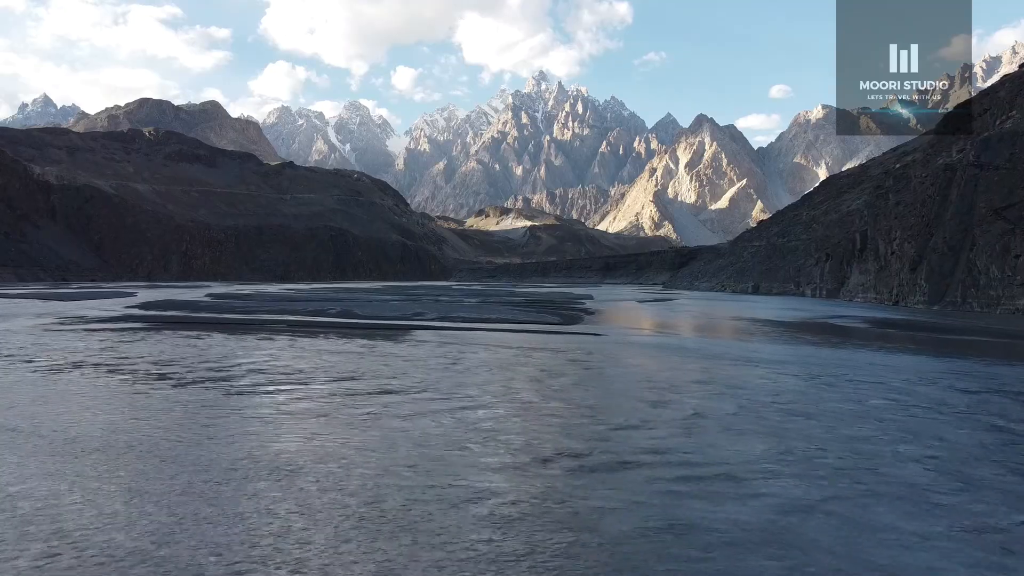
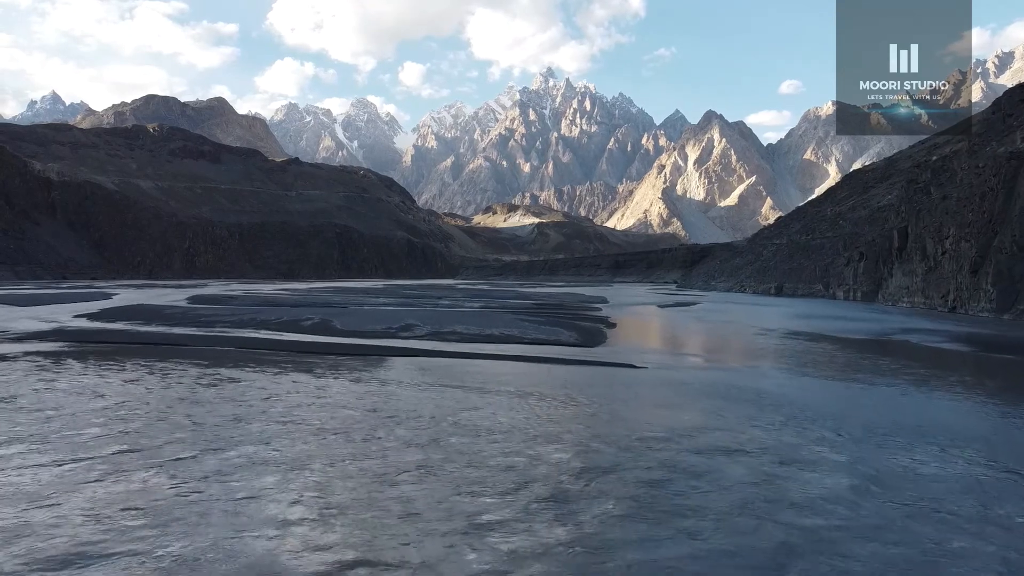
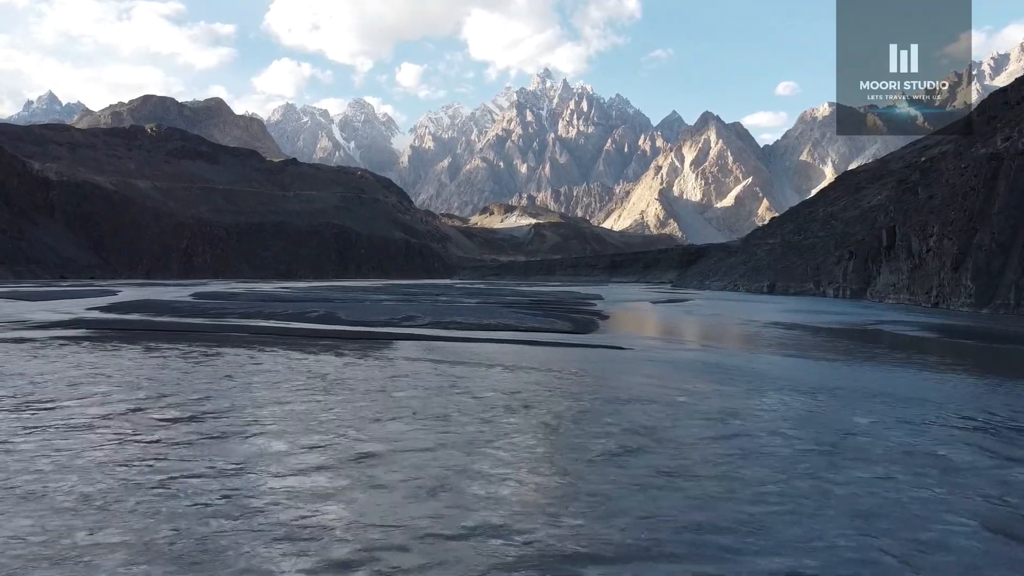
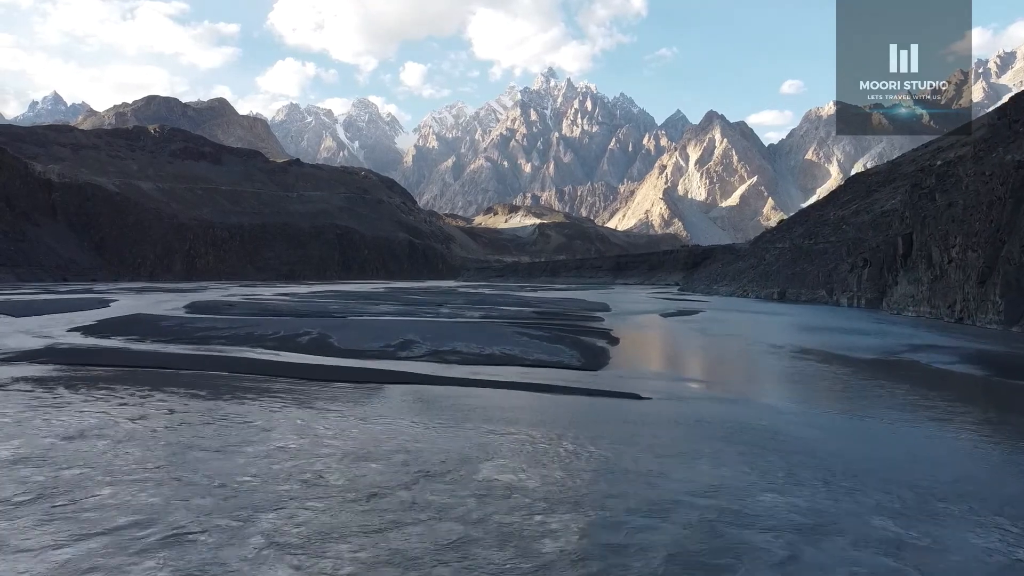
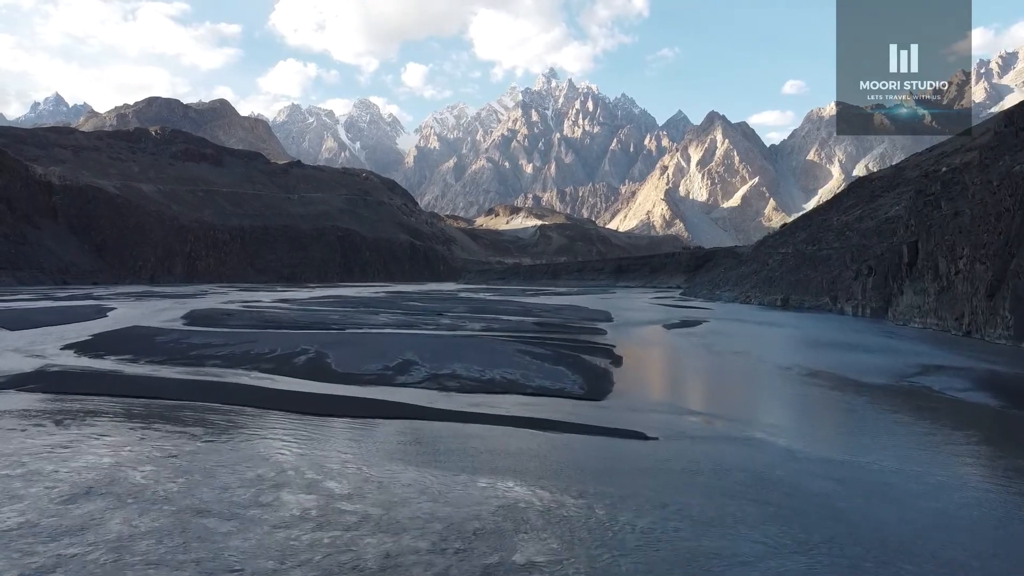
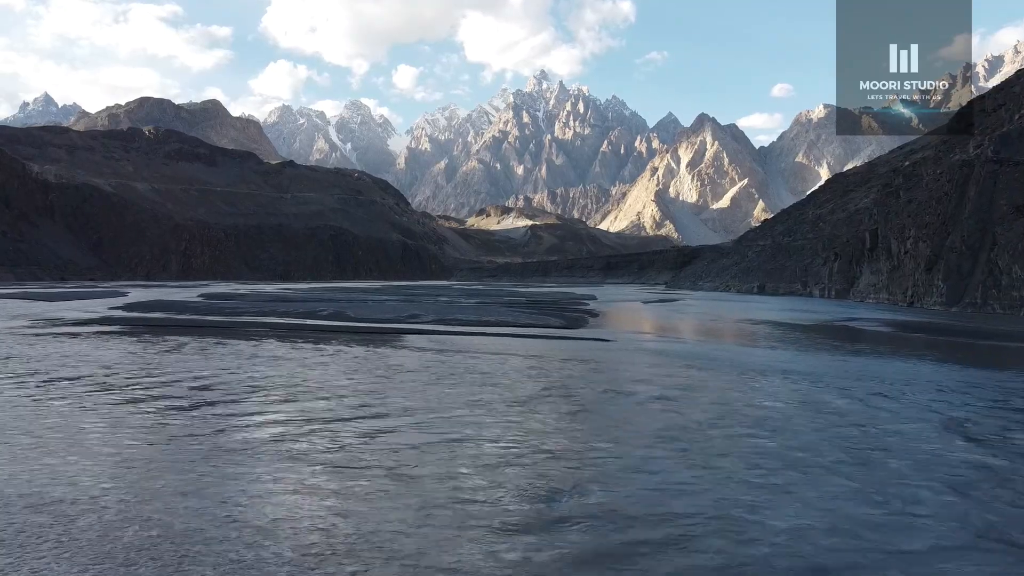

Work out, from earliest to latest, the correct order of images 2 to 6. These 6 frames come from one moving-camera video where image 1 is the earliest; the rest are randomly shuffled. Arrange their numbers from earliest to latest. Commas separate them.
6, 3, 2, 4, 5
